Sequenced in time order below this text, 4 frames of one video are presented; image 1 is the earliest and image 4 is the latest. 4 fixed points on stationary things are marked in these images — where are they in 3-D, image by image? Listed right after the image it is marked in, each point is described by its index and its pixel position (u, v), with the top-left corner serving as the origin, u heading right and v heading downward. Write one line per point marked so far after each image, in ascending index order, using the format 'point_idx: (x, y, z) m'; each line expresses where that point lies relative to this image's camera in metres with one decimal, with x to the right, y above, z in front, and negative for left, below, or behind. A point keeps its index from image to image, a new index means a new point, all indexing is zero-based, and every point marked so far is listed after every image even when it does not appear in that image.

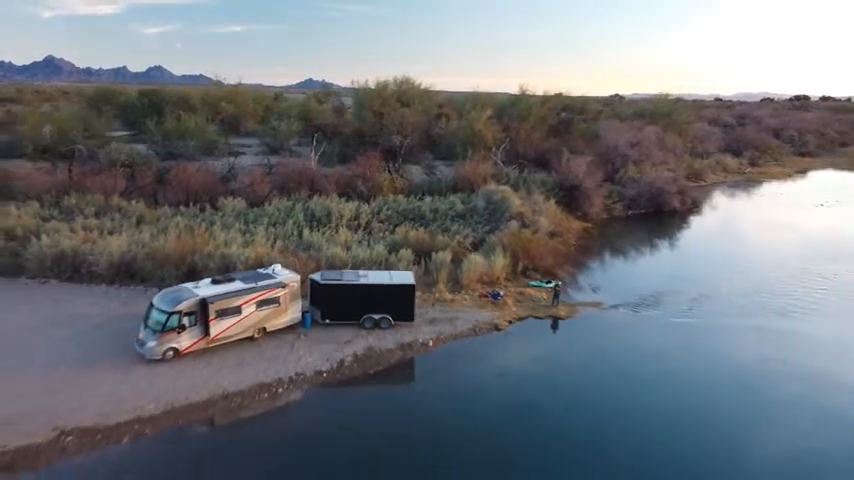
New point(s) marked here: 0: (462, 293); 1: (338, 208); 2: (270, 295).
0: (+0.8, -1.2, +15.9) m
1: (-2.5, +0.9, +19.8) m
2: (-2.9, -0.9, +12.8) m
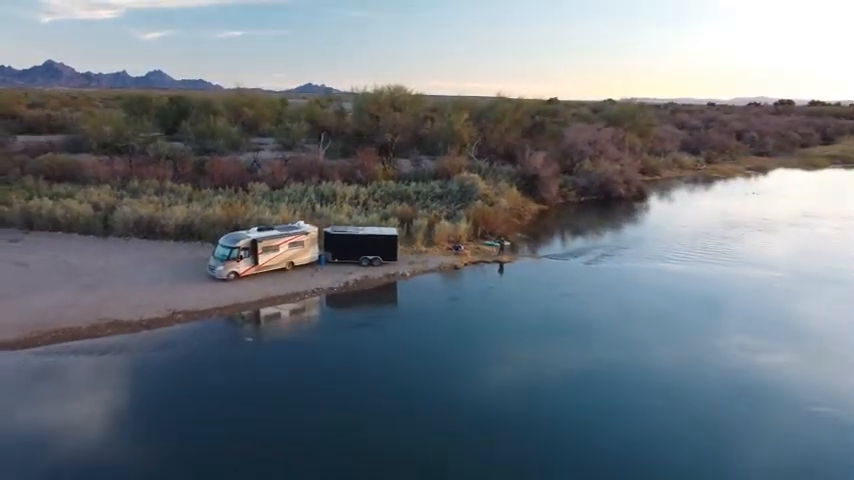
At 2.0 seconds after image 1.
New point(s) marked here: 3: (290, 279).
0: (+0.2, -0.2, +21.6) m
1: (-3.1, +1.8, +25.4) m
2: (-3.5, +0.1, +18.5) m
3: (-3.5, -1.0, +18.0) m
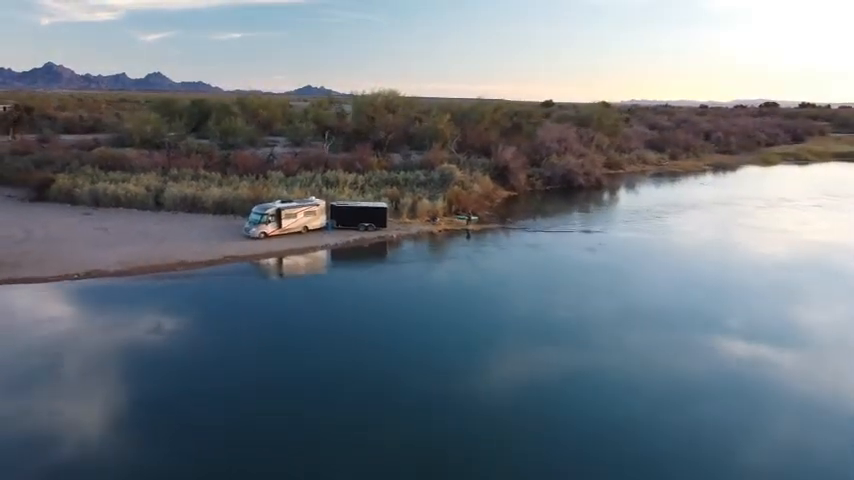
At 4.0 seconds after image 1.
0: (-0.5, +0.8, +27.4) m
1: (-3.8, +2.8, +31.2) m
2: (-4.1, +1.1, +24.3) m
3: (-4.2, +0.1, +23.8) m
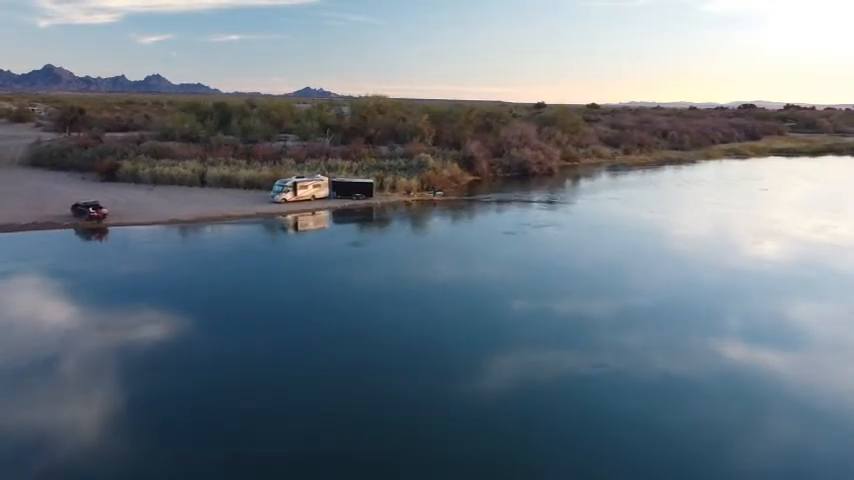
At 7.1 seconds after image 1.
0: (-1.7, +2.4, +36.4) m
1: (-5.0, +4.5, +40.3) m
2: (-5.3, +2.7, +33.3) m
3: (-5.4, +1.7, +32.8) m
